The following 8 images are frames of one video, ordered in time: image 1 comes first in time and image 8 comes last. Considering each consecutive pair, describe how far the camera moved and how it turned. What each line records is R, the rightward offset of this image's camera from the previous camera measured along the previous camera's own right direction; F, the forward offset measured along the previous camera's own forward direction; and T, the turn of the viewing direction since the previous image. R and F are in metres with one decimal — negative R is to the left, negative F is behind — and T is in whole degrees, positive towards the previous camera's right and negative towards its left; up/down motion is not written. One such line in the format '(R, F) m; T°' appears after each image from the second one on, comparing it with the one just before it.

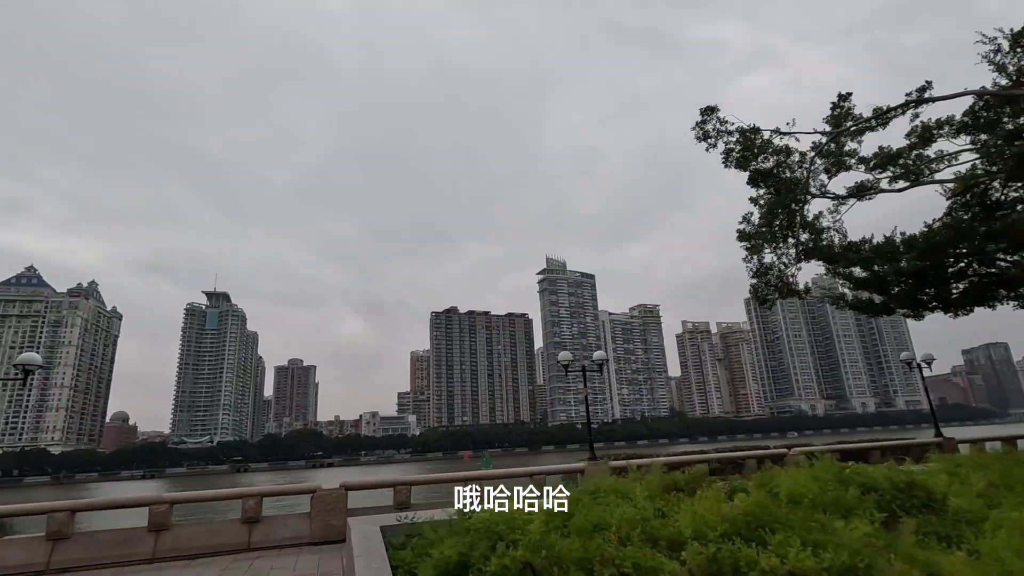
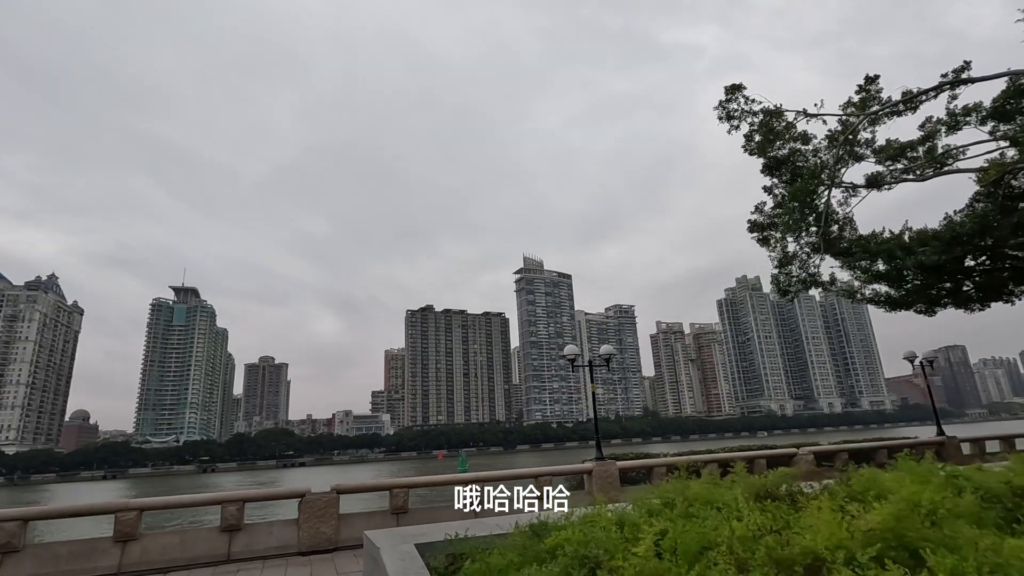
(+0.8, +0.6) m; +2°
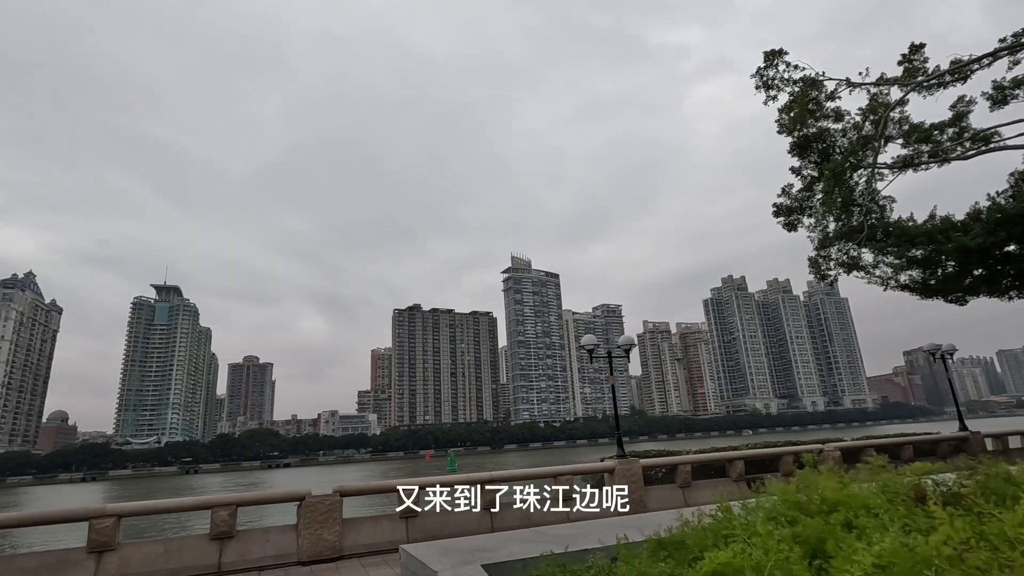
(-0.5, +0.7) m; +1°
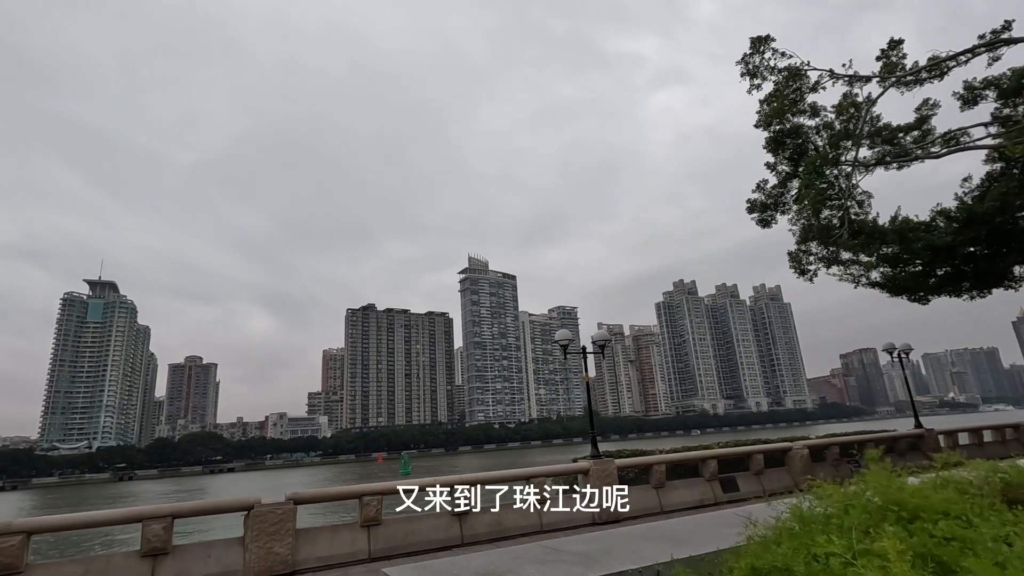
(-0.2, +0.5) m; +5°
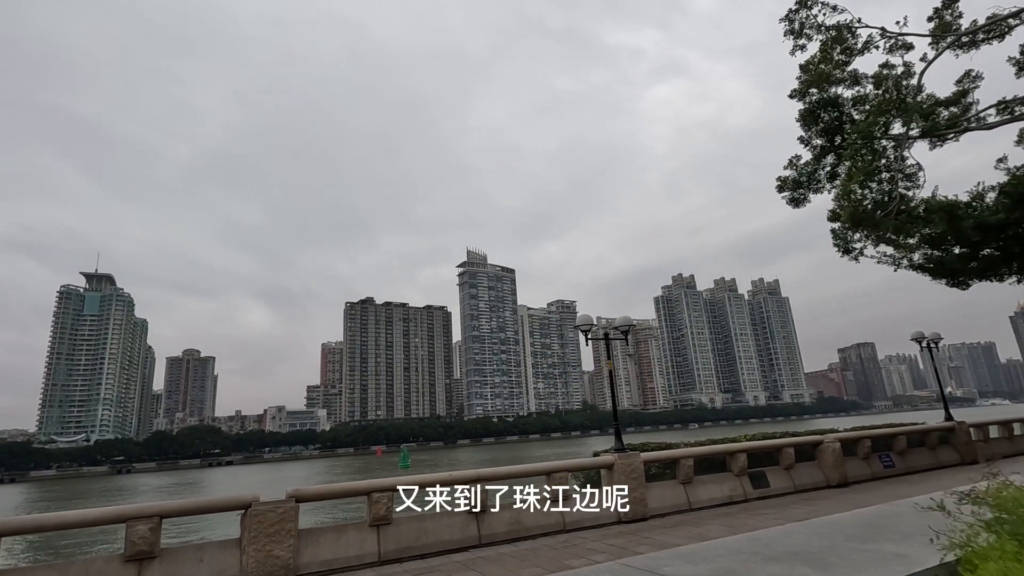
(-0.3, +0.6) m; 0°
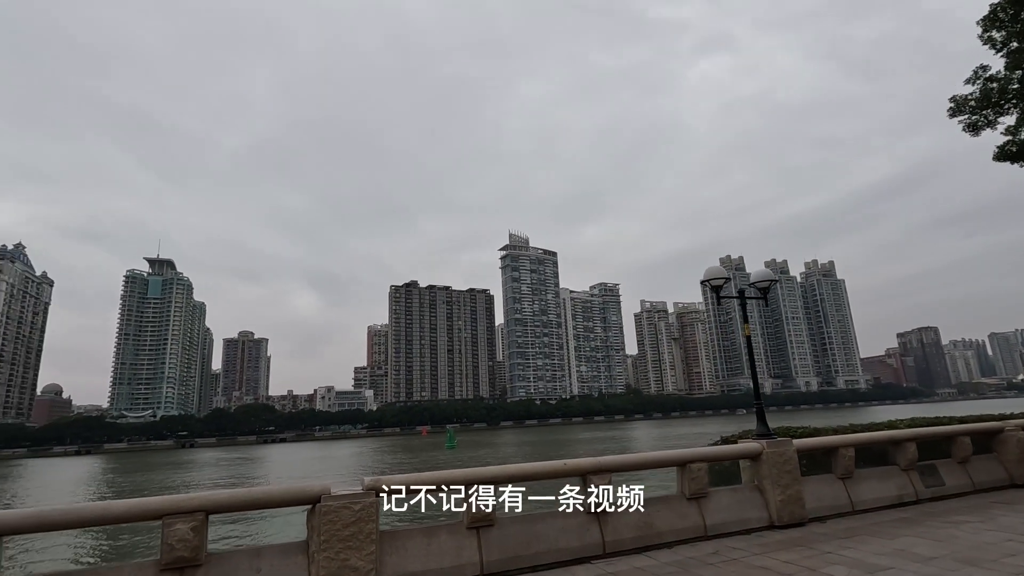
(-0.9, +1.5) m; -4°
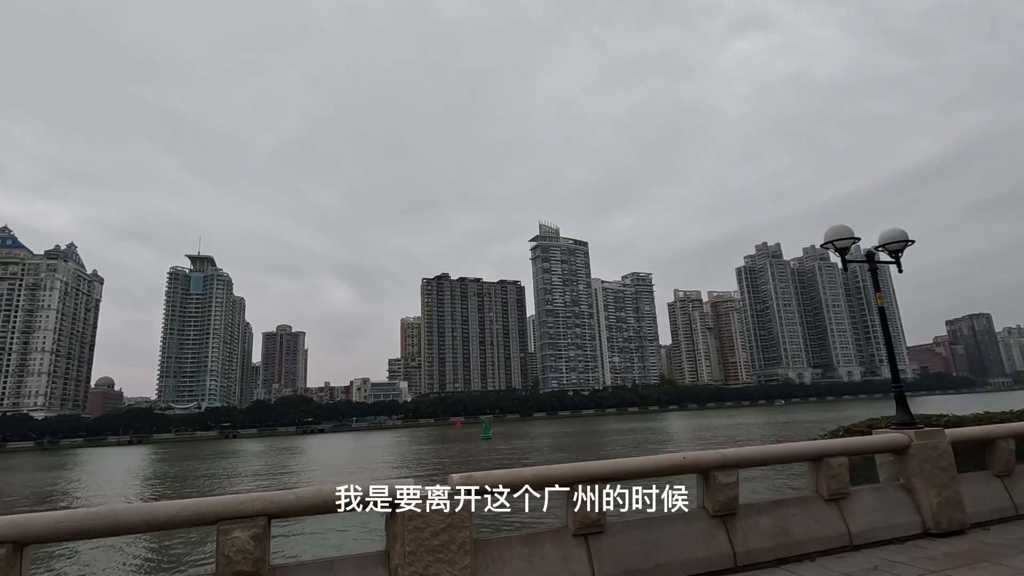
(-0.6, +0.8) m; -3°
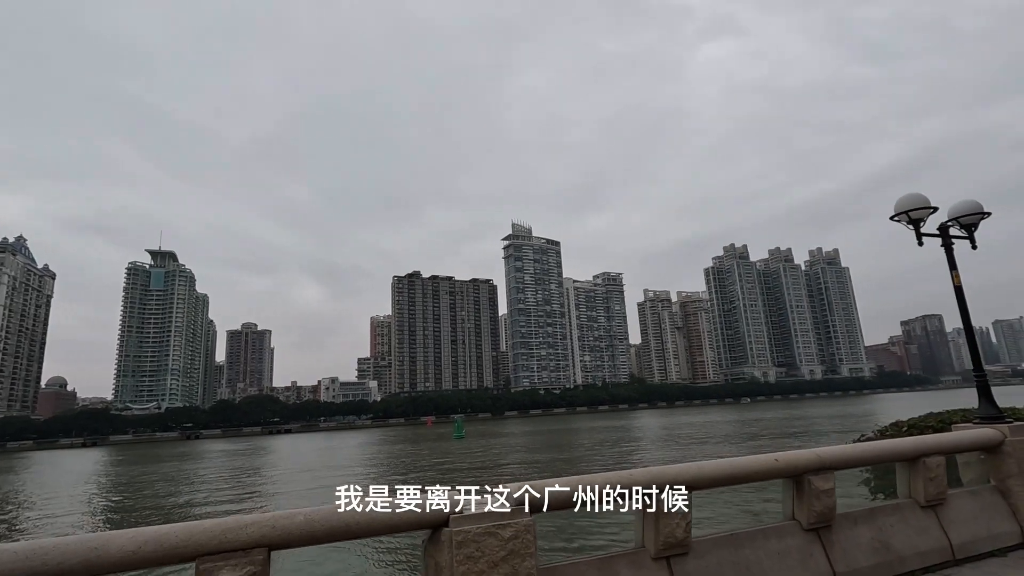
(-0.5, +0.8) m; +3°
